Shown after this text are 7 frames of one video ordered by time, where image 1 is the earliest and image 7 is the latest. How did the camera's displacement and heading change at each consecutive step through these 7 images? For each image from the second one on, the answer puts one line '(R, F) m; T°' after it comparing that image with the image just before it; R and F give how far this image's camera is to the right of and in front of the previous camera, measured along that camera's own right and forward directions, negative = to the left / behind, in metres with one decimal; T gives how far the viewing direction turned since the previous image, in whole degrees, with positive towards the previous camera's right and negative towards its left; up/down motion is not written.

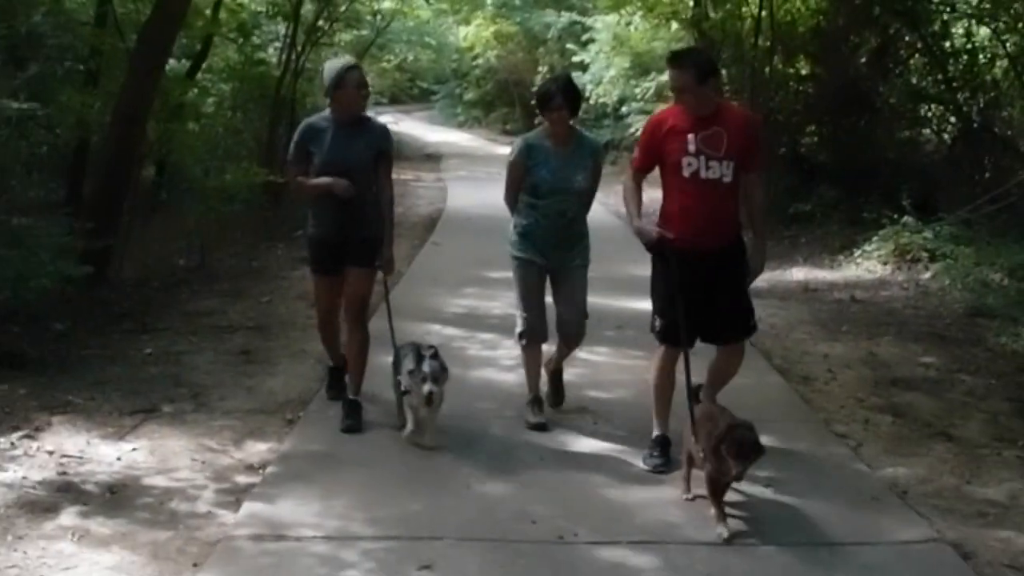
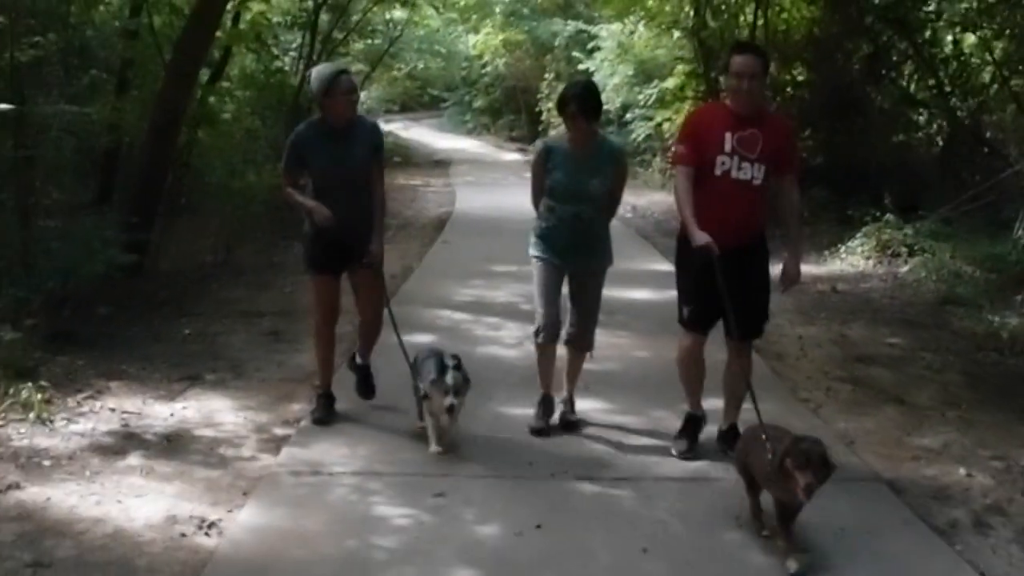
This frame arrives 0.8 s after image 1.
(0.0, -0.8) m; 0°
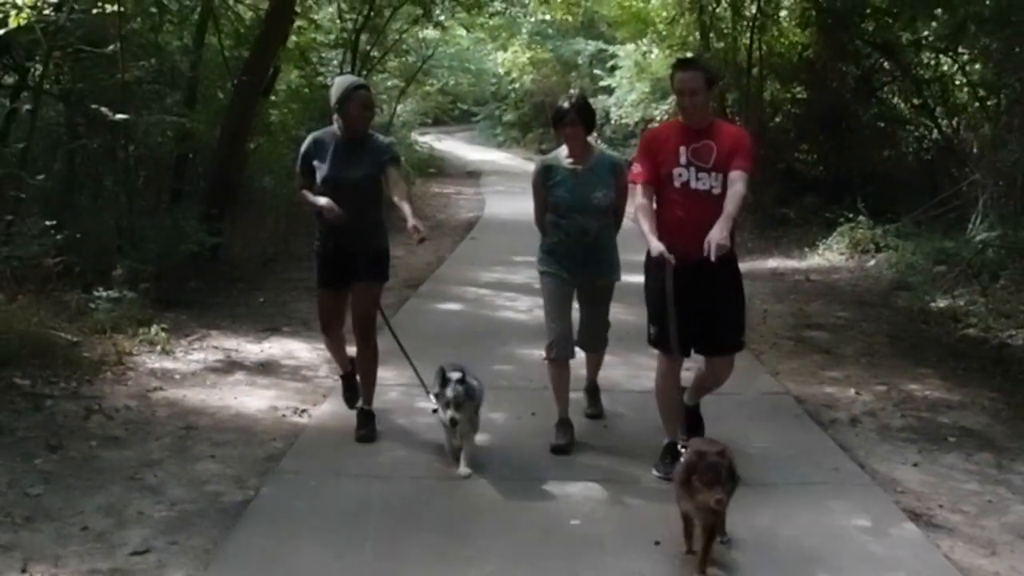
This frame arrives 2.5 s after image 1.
(+0.1, -1.9) m; -1°
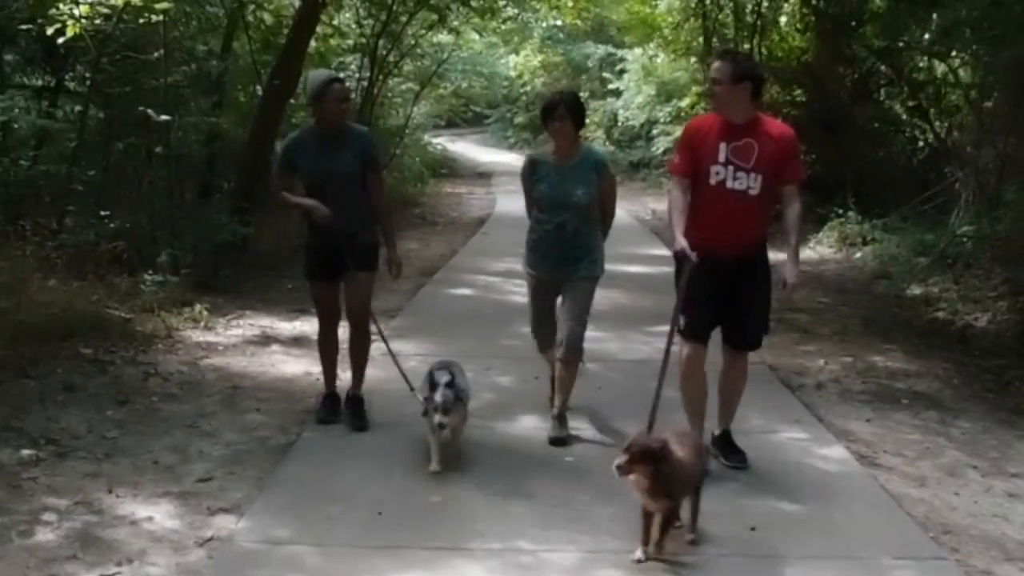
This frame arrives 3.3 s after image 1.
(0.0, -0.9) m; -1°
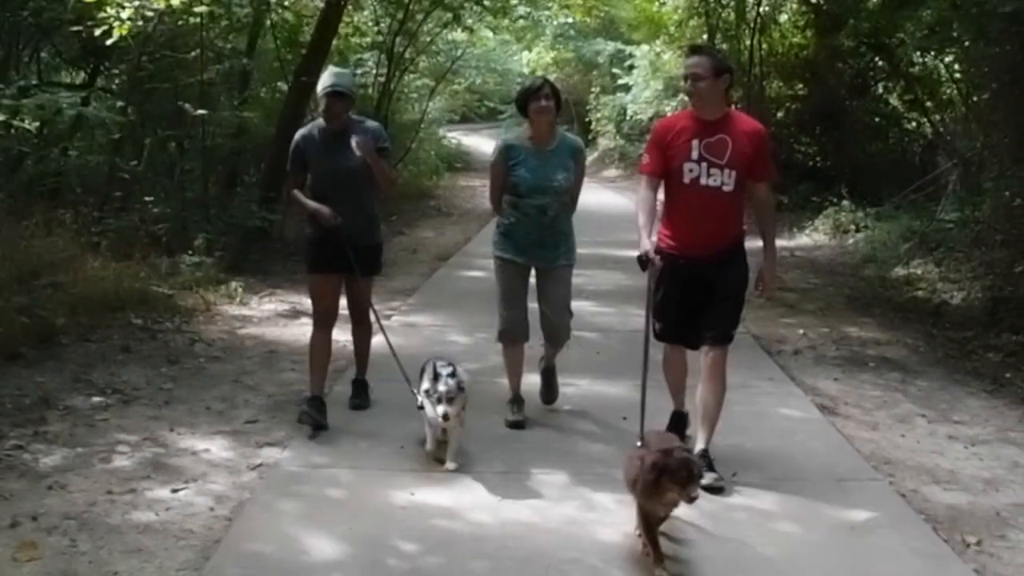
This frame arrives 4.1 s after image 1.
(+0.1, -0.8) m; -1°
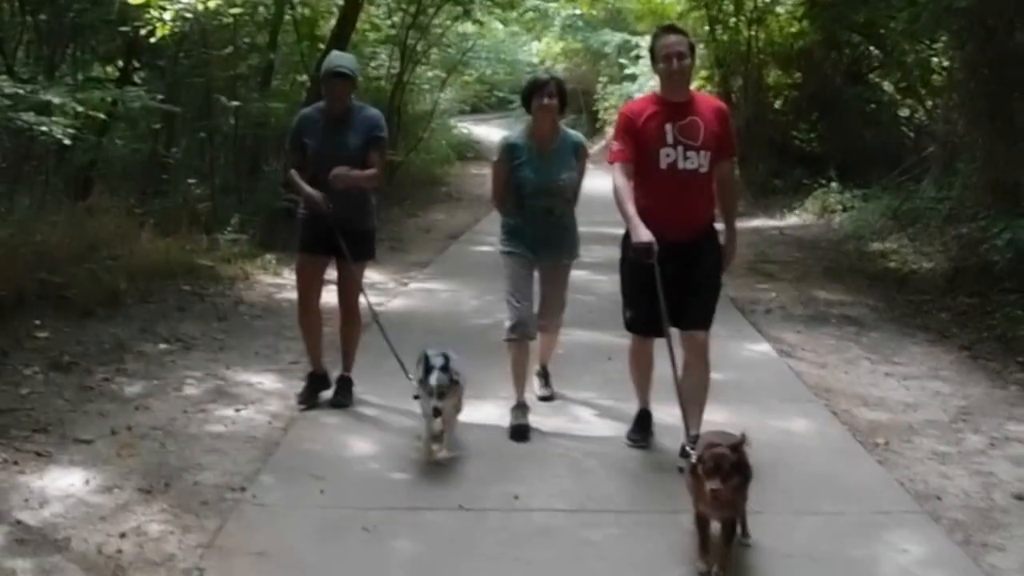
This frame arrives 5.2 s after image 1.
(+0.1, -1.1) m; -1°
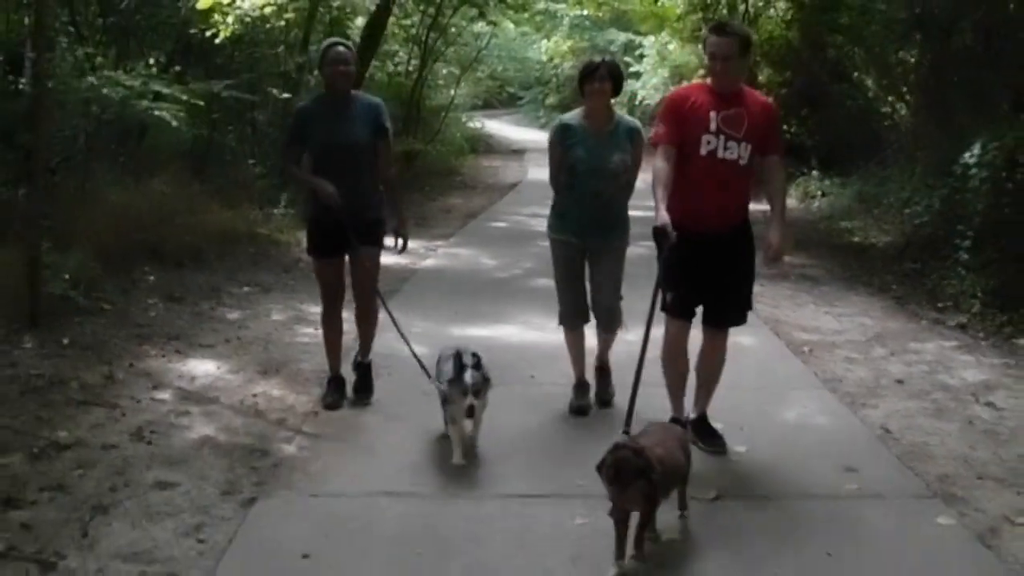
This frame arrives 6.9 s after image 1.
(-0.1, -1.8) m; 0°
